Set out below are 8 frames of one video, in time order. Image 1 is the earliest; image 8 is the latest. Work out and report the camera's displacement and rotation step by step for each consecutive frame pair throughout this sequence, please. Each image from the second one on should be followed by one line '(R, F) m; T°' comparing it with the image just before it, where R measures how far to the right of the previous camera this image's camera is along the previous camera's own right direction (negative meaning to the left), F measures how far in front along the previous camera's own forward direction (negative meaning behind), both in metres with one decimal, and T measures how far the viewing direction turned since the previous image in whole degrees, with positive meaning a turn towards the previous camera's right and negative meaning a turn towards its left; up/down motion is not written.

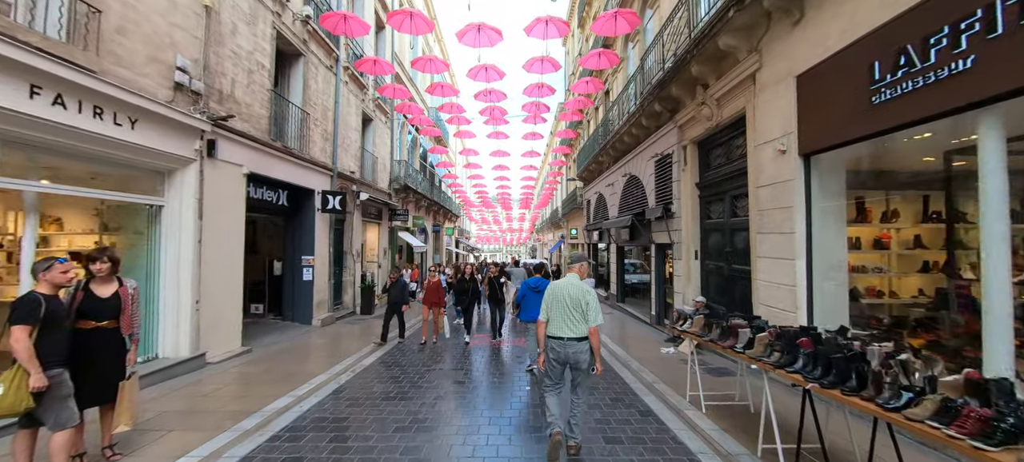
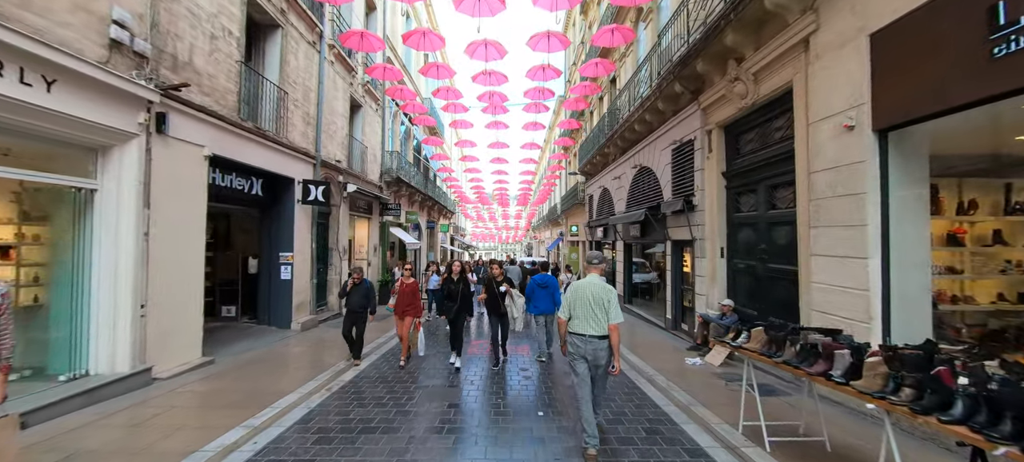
(-0.2, +1.0) m; +1°
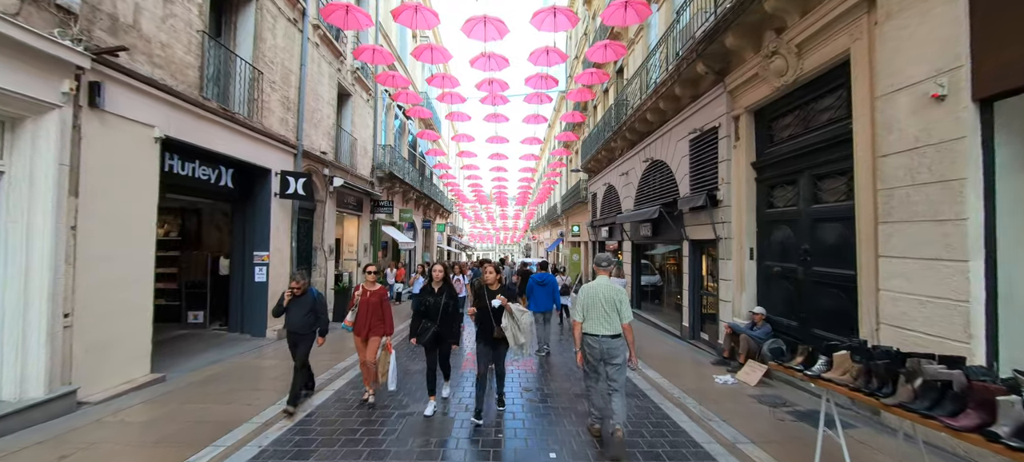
(-0.1, +0.9) m; 0°
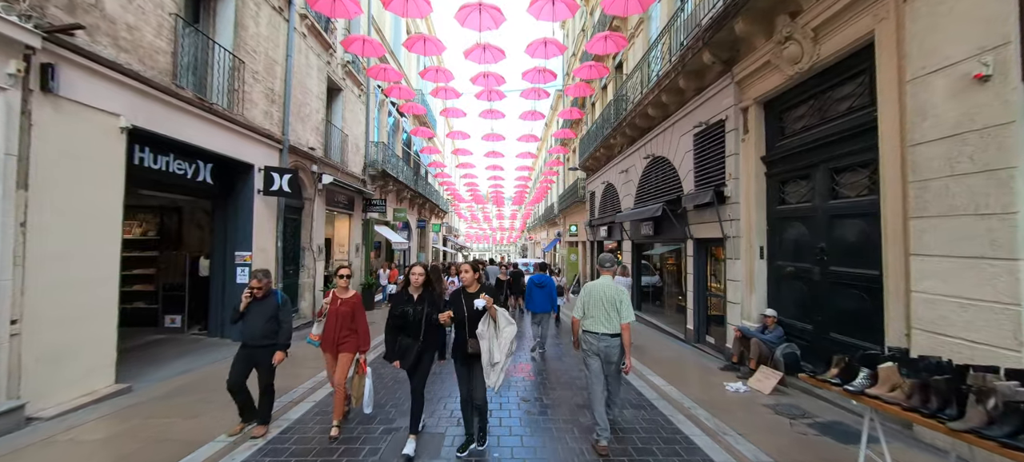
(0.0, +0.4) m; +1°
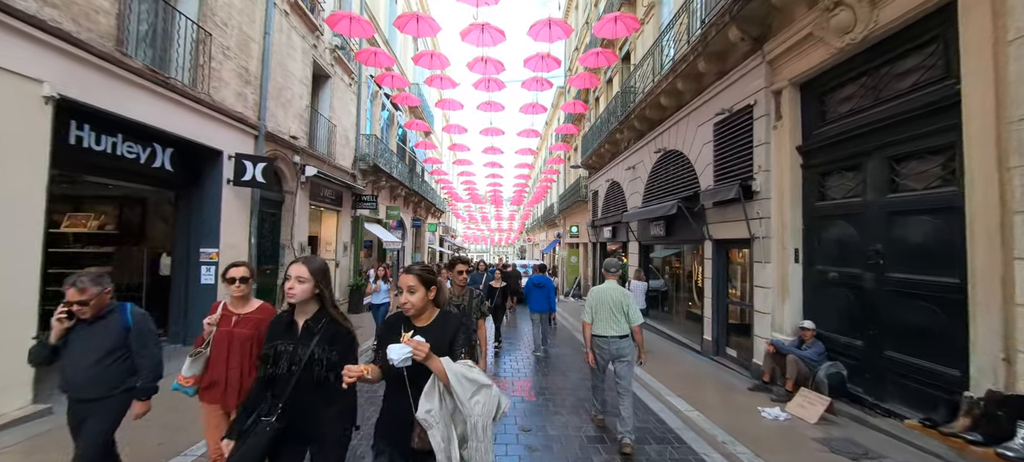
(0.0, +0.8) m; 0°
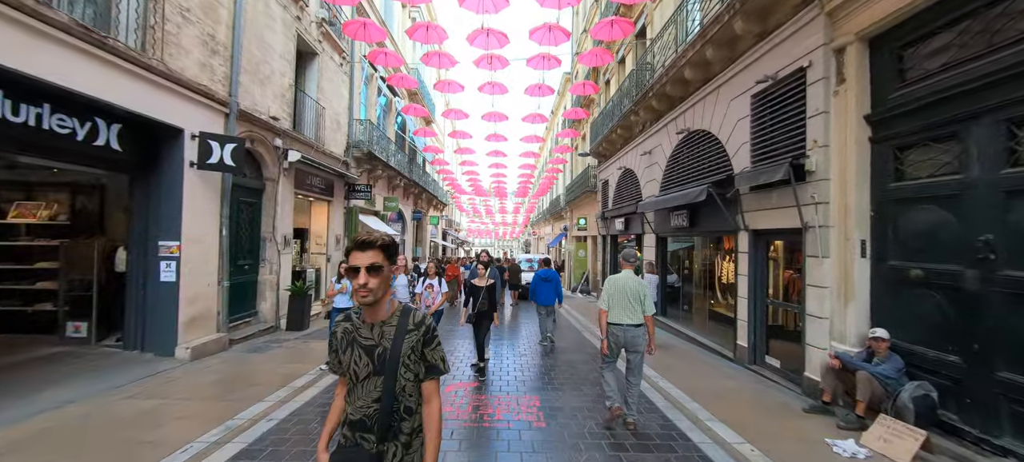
(0.0, +0.9) m; -1°
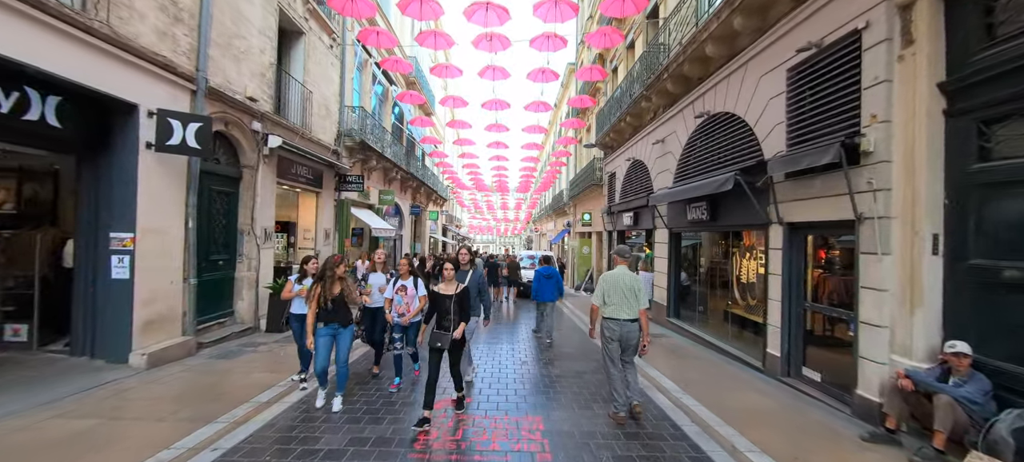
(0.0, +0.7) m; 0°
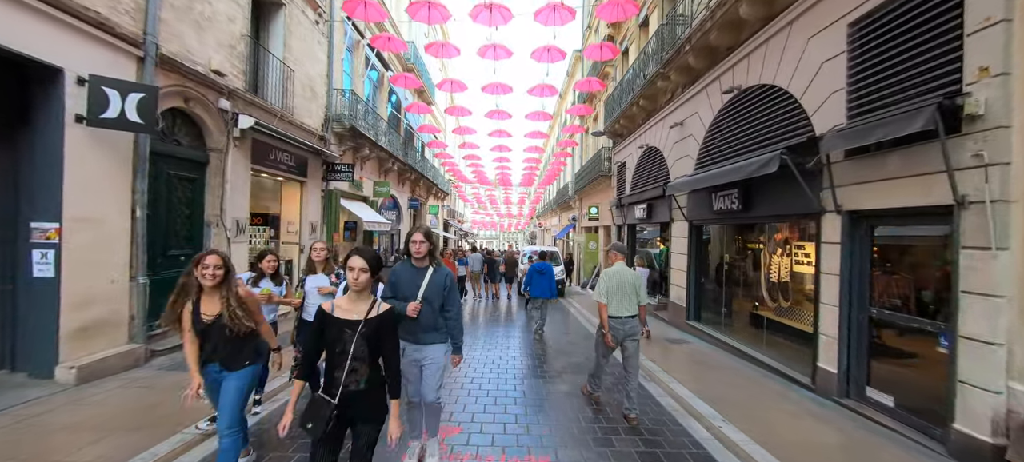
(0.0, +0.9) m; -1°
